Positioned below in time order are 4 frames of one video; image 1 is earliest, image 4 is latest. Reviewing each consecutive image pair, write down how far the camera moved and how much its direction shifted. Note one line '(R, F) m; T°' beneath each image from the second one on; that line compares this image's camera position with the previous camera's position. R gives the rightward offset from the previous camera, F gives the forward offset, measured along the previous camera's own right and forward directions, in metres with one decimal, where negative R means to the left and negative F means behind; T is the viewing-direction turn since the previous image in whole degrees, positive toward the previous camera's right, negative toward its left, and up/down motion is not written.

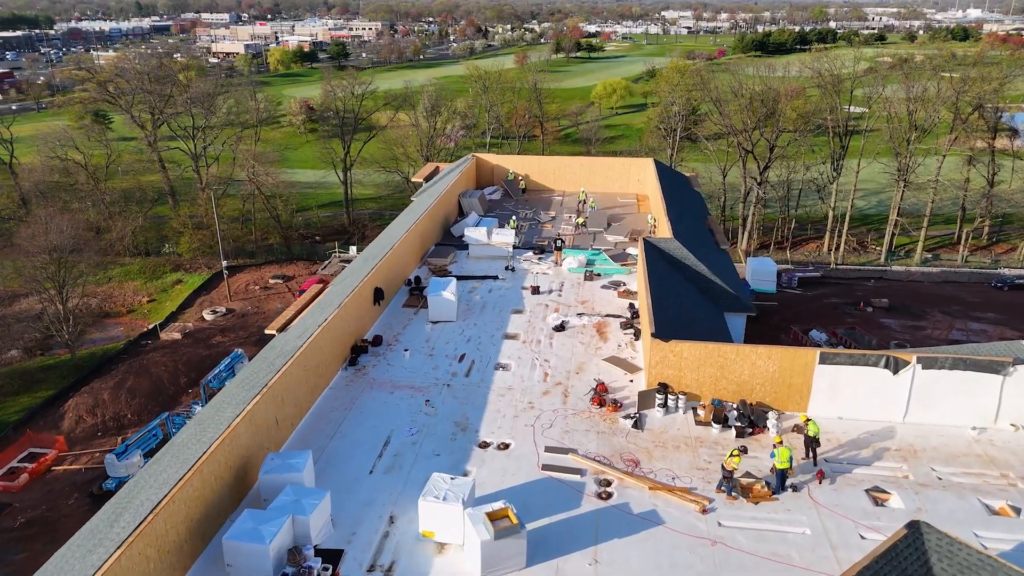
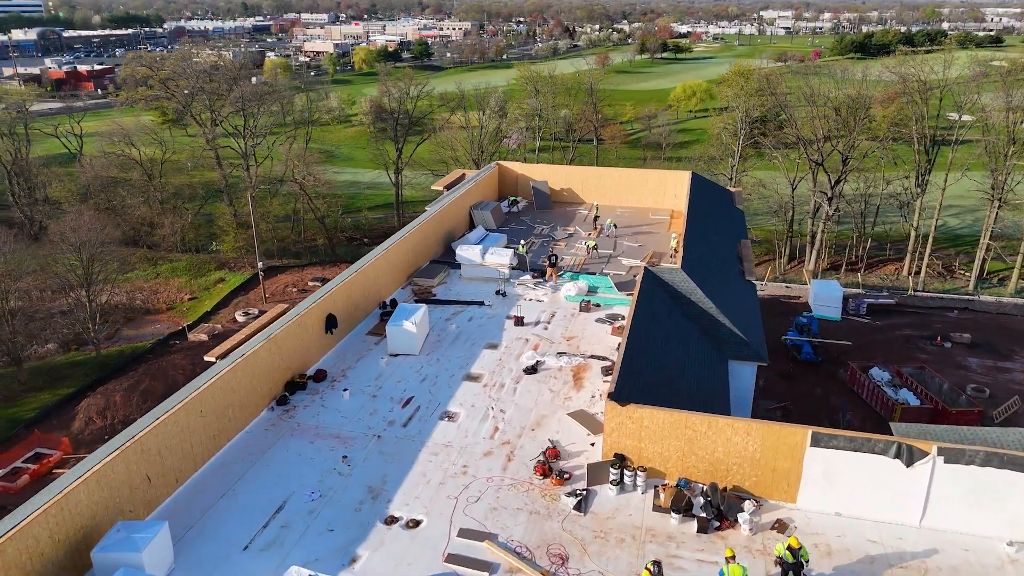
(+2.0, +2.0) m; -6°
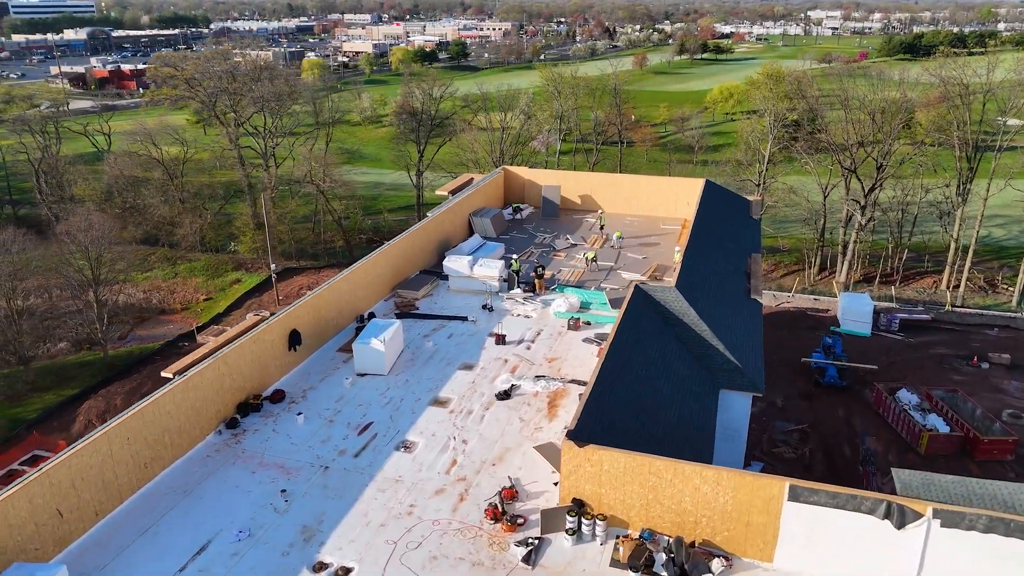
(+1.1, +1.0) m; -3°
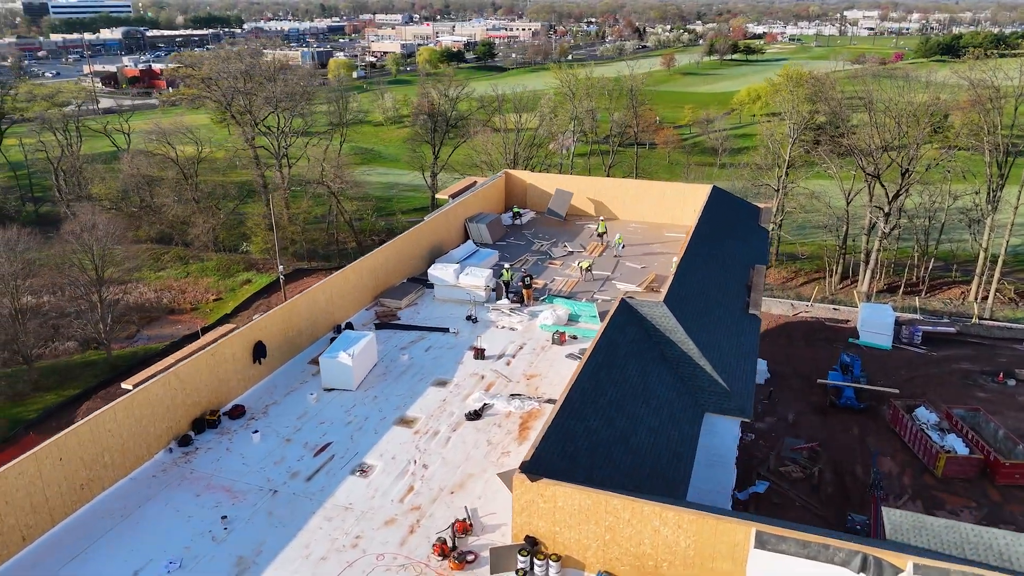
(+0.9, +0.7) m; -2°
